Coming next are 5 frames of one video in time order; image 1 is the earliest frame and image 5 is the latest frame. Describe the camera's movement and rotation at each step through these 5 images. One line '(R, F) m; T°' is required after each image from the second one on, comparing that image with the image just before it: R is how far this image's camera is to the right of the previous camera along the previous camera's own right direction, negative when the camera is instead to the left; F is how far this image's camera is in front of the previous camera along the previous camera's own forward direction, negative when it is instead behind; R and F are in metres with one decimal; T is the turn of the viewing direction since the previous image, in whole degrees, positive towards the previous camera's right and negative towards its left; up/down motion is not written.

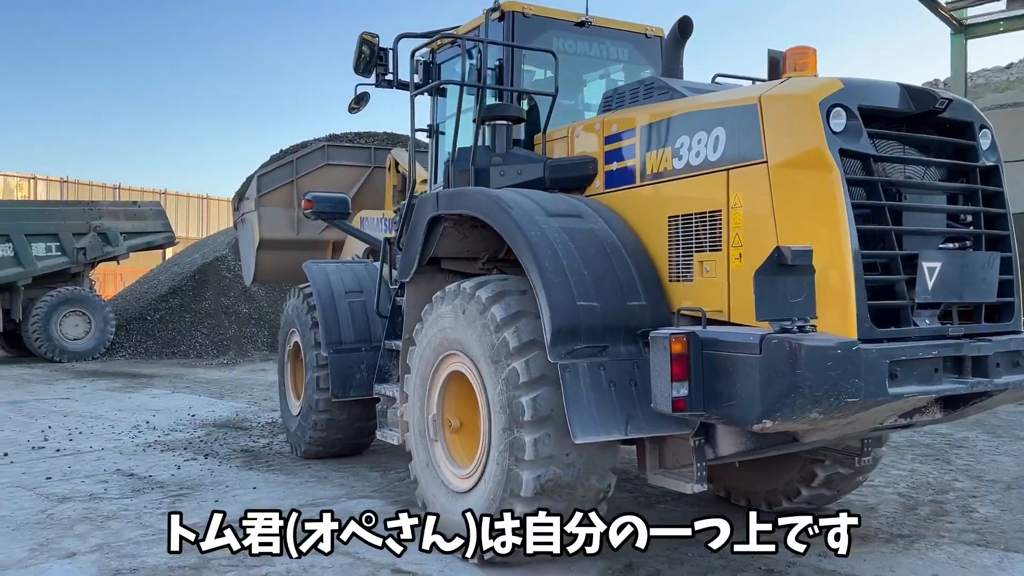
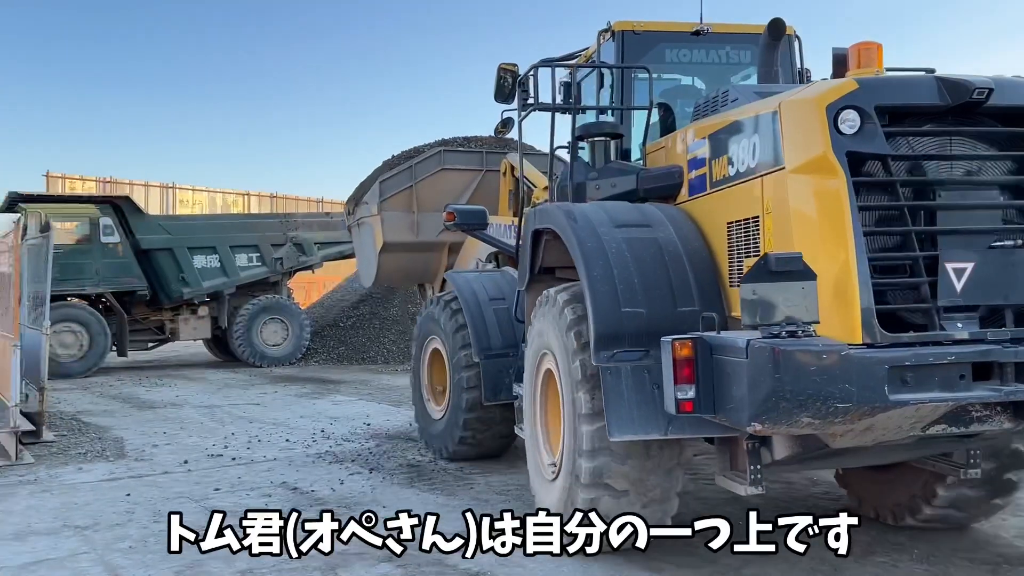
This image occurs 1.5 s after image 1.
(+0.1, +0.6) m; -13°
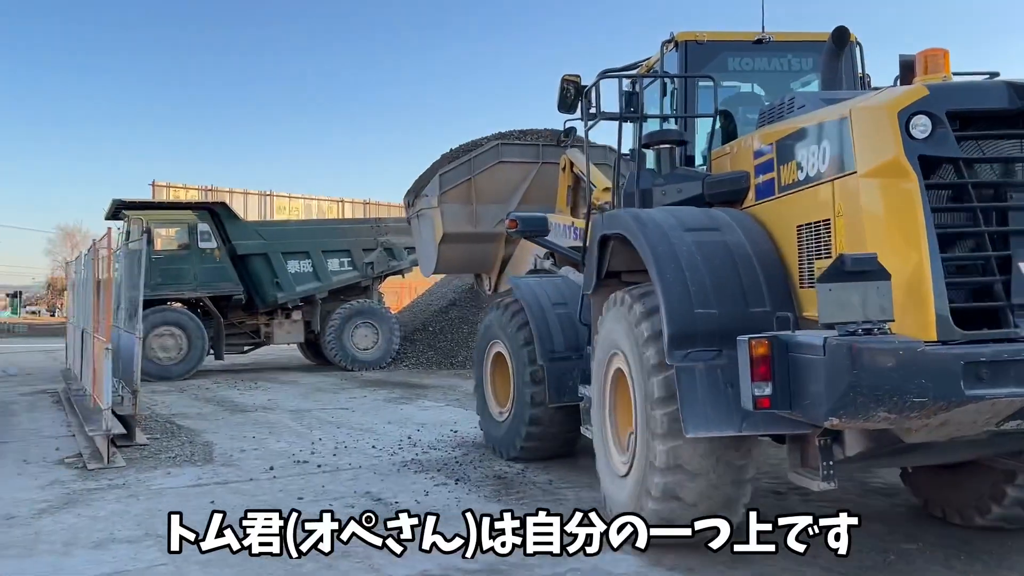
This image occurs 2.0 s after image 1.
(0.0, +0.3) m; -6°
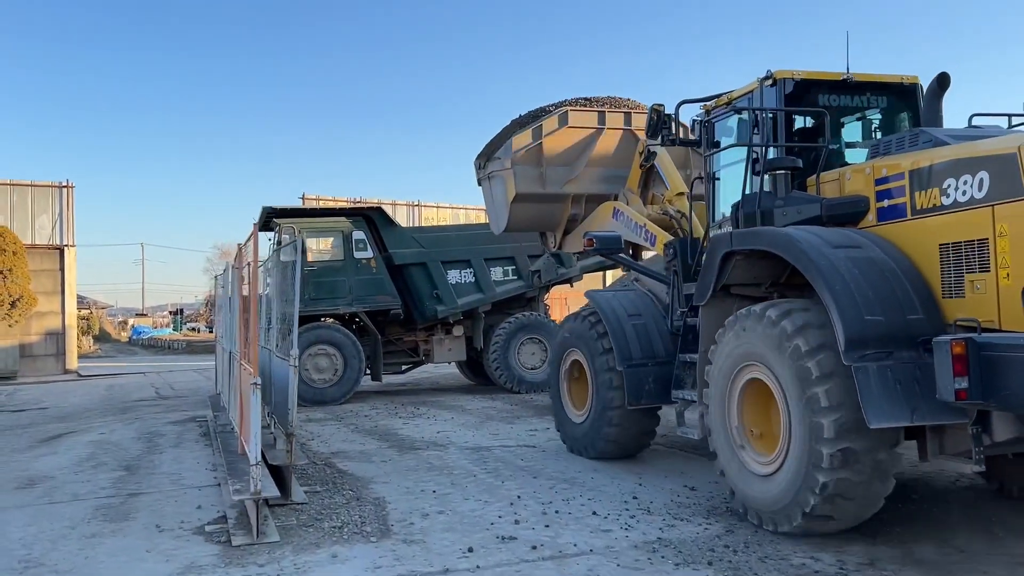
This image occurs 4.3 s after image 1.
(-0.8, +1.7) m; -9°
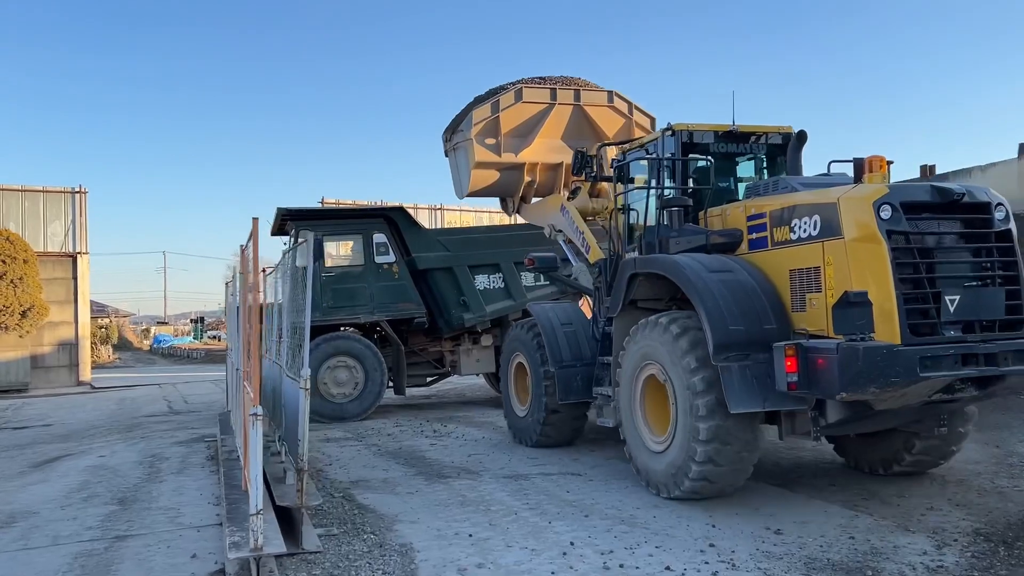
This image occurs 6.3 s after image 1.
(-0.2, +0.8) m; -1°
